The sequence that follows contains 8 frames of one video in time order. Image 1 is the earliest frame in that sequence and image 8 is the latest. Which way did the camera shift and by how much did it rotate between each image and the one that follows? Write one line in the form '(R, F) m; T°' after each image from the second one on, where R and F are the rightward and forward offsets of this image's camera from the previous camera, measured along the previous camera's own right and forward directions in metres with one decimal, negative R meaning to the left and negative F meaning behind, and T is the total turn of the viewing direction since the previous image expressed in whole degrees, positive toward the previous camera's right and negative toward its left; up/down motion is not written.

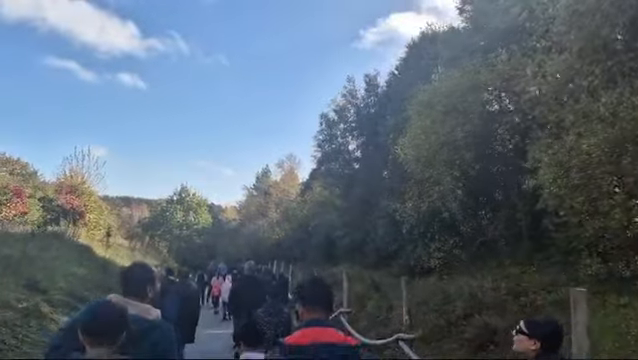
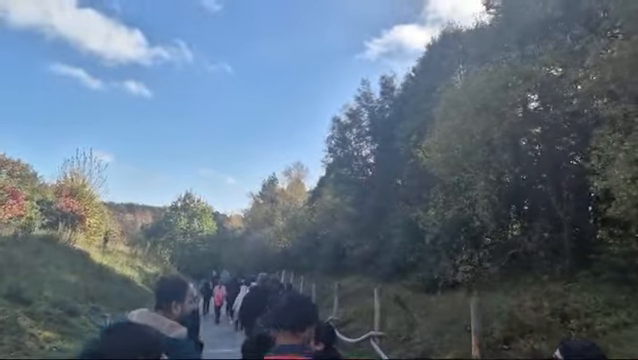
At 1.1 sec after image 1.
(-0.4, +1.9) m; -1°
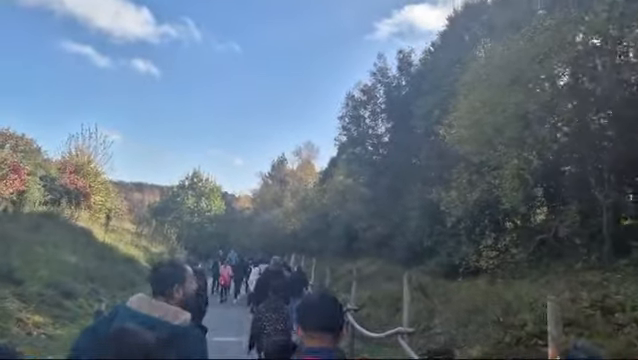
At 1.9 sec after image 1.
(-0.2, +1.4) m; -1°
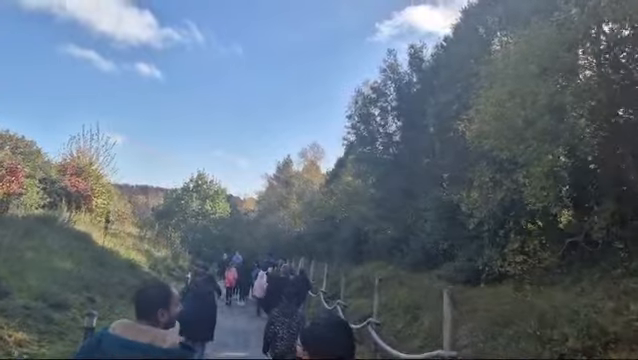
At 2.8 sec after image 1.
(-0.2, +1.3) m; 0°
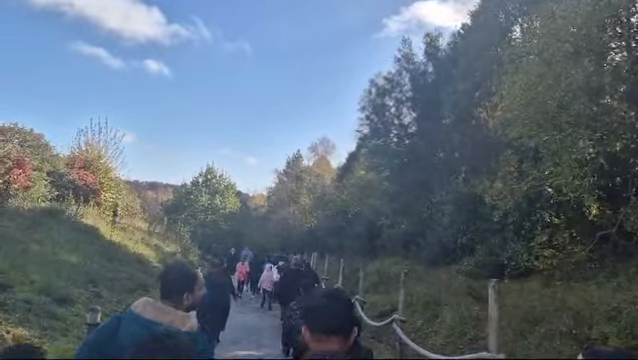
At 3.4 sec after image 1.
(-0.2, +0.8) m; -1°
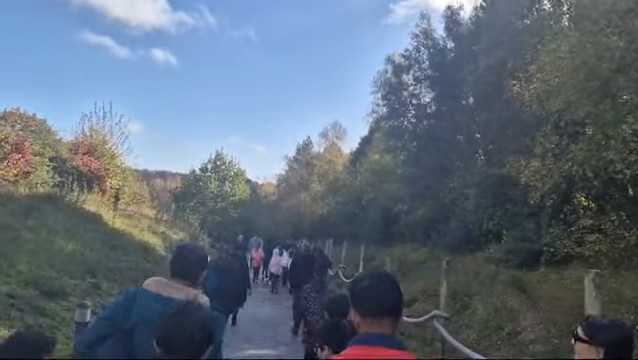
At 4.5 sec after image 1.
(-0.3, +1.5) m; -1°
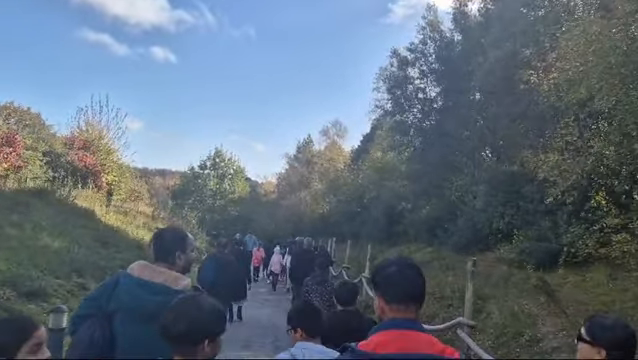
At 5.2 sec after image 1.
(-0.1, +1.0) m; 0°
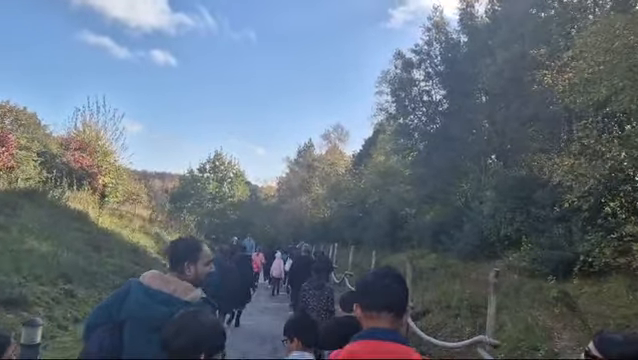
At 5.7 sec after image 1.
(-0.1, +0.8) m; 0°
